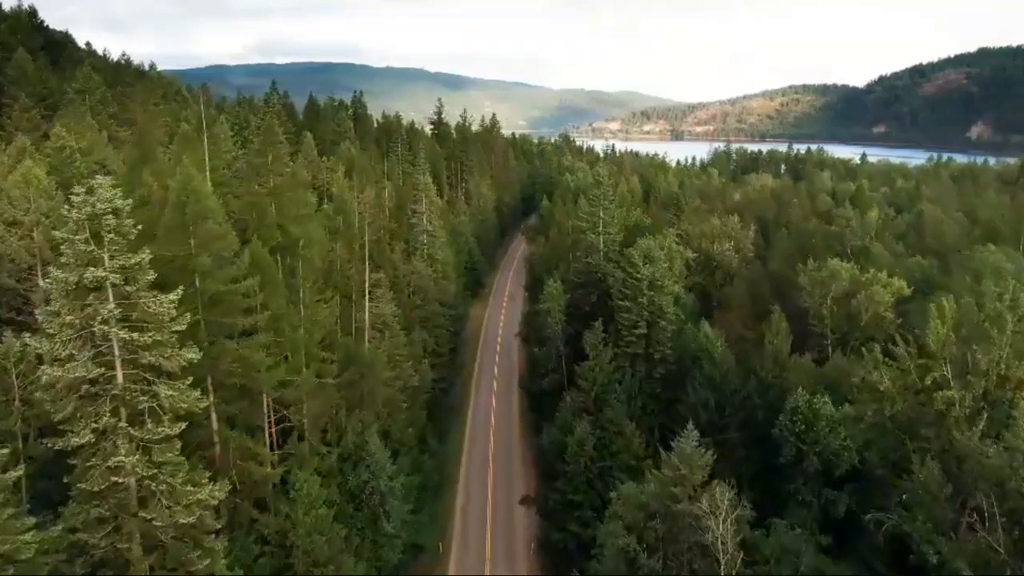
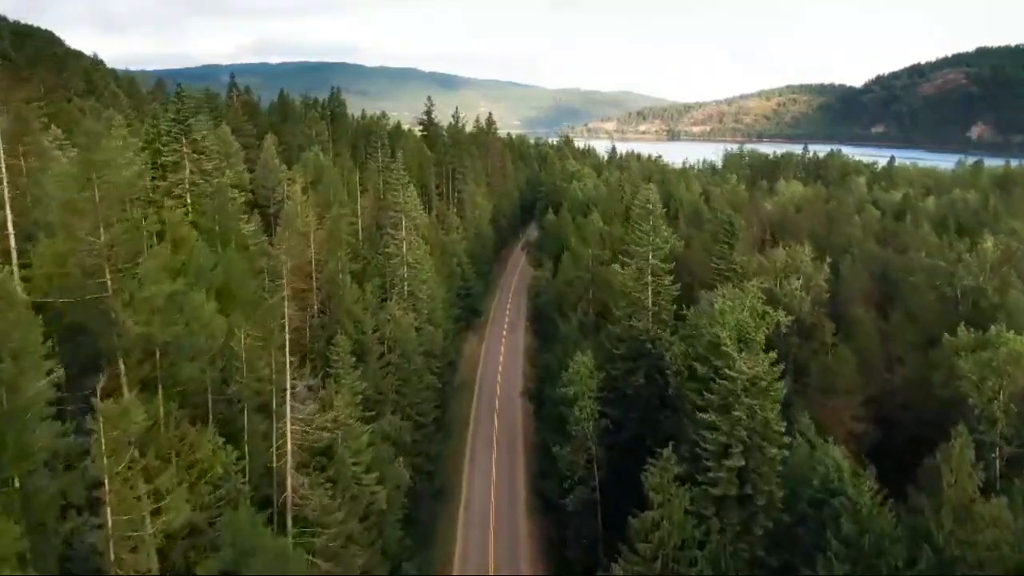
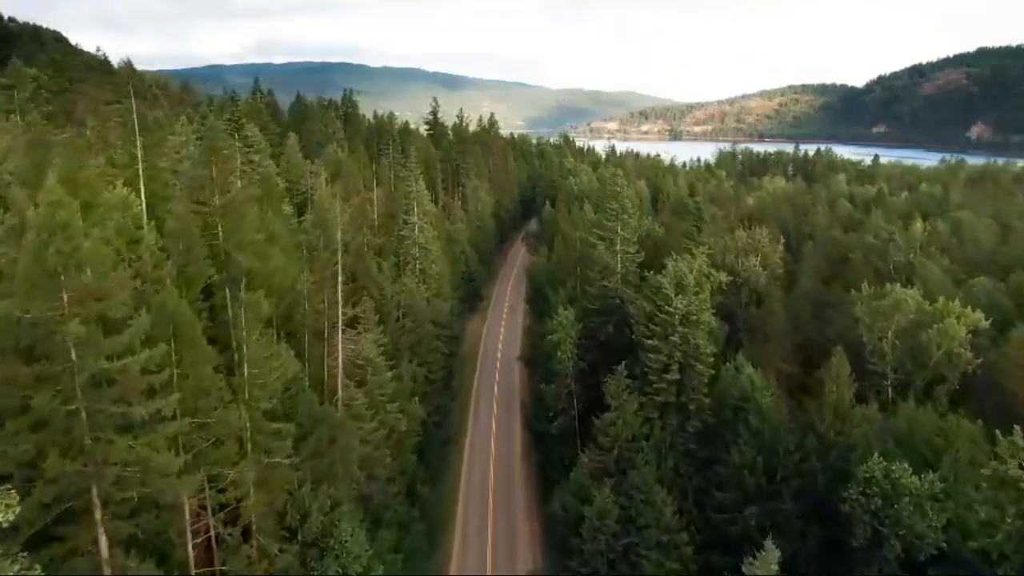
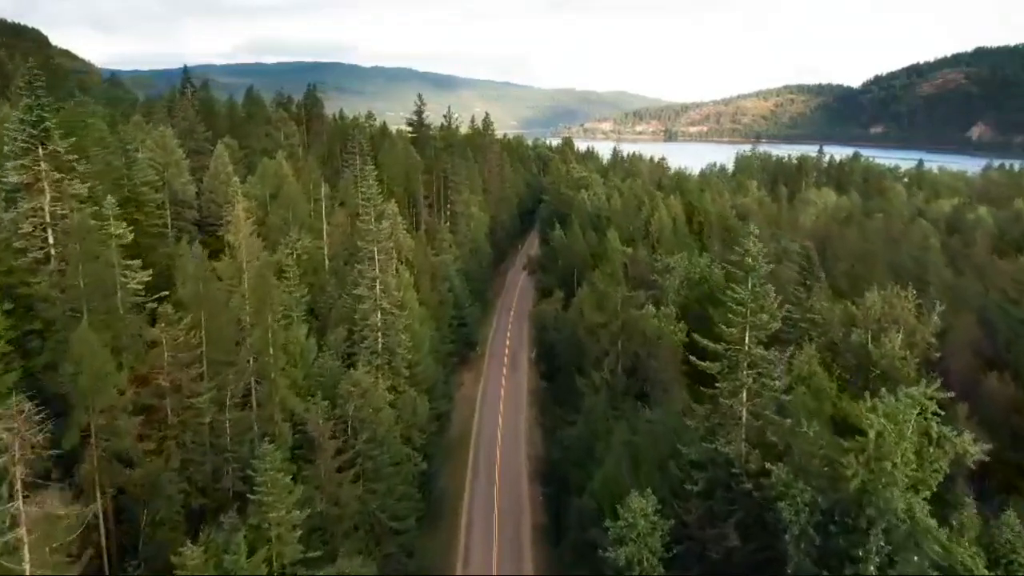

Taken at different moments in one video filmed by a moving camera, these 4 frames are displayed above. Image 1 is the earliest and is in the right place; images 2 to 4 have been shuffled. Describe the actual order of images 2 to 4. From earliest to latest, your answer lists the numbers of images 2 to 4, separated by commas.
3, 2, 4
